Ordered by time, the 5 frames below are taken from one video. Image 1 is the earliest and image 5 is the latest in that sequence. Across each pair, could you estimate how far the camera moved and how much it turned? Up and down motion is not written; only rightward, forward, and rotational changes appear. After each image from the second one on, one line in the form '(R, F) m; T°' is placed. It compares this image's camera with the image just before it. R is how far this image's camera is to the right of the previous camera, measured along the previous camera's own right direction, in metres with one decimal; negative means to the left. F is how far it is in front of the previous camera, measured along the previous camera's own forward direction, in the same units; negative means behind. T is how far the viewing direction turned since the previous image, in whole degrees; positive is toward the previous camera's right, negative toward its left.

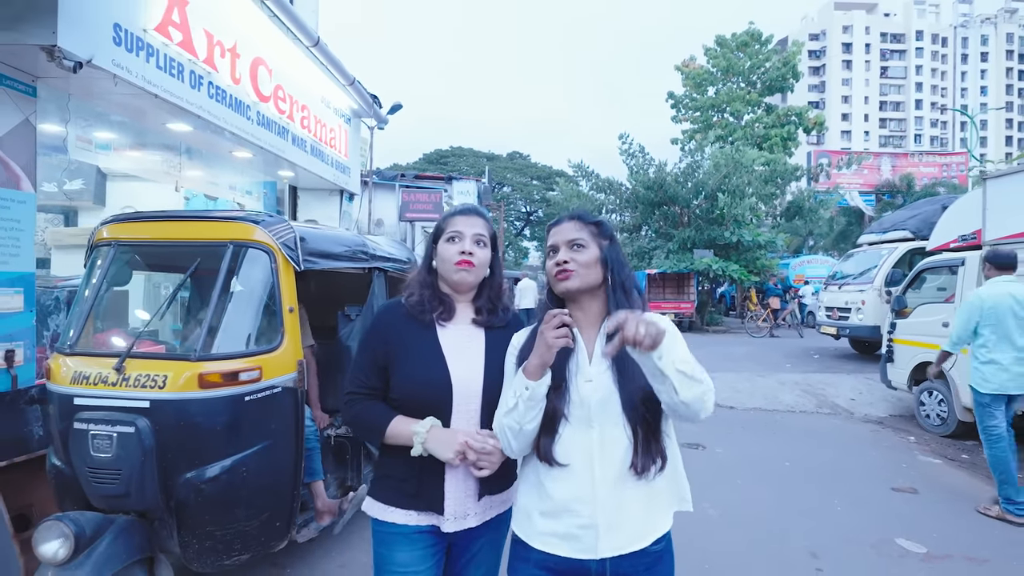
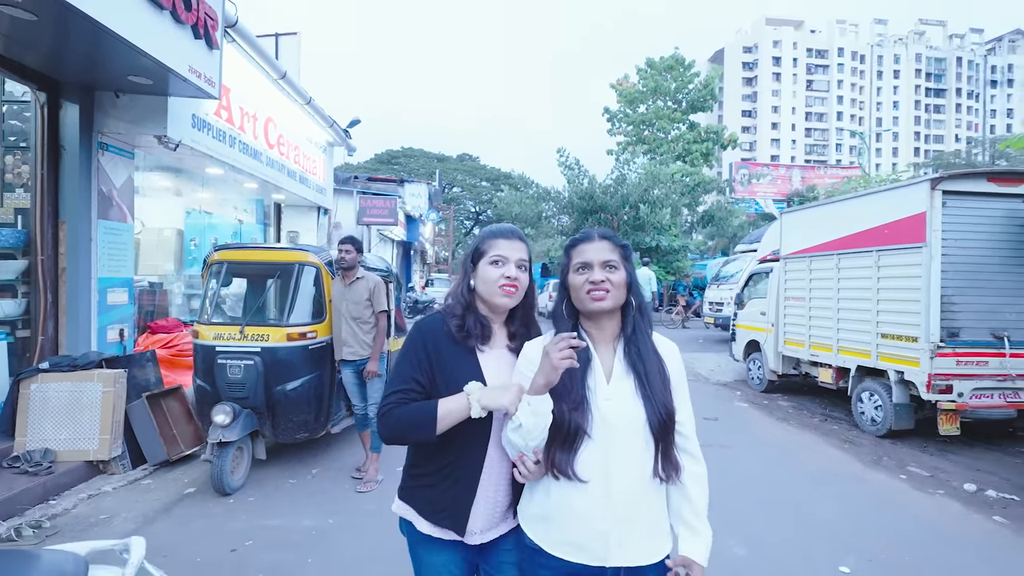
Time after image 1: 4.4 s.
(+0.1, -2.4) m; +5°
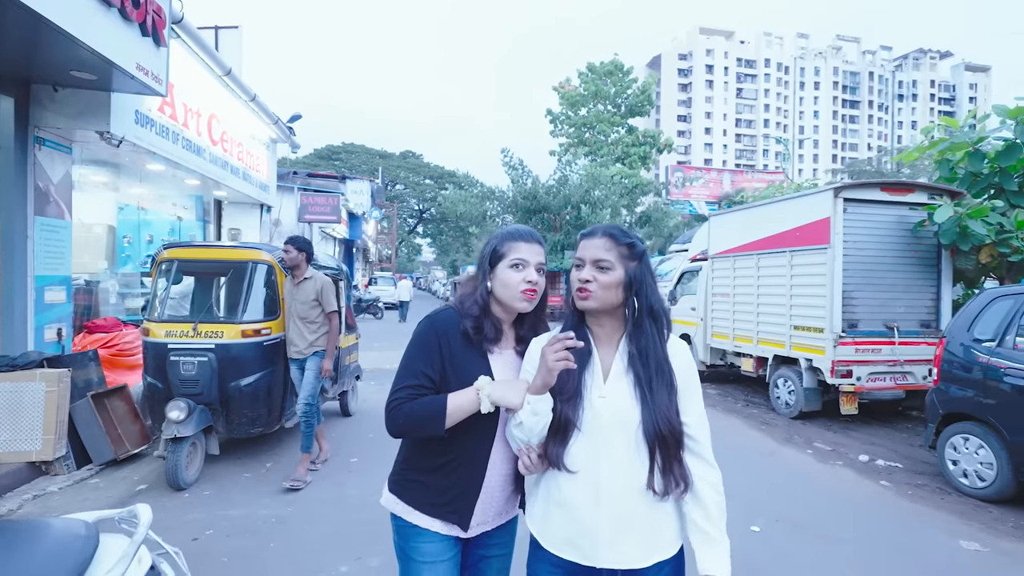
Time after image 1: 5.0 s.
(-0.1, -0.2) m; +5°
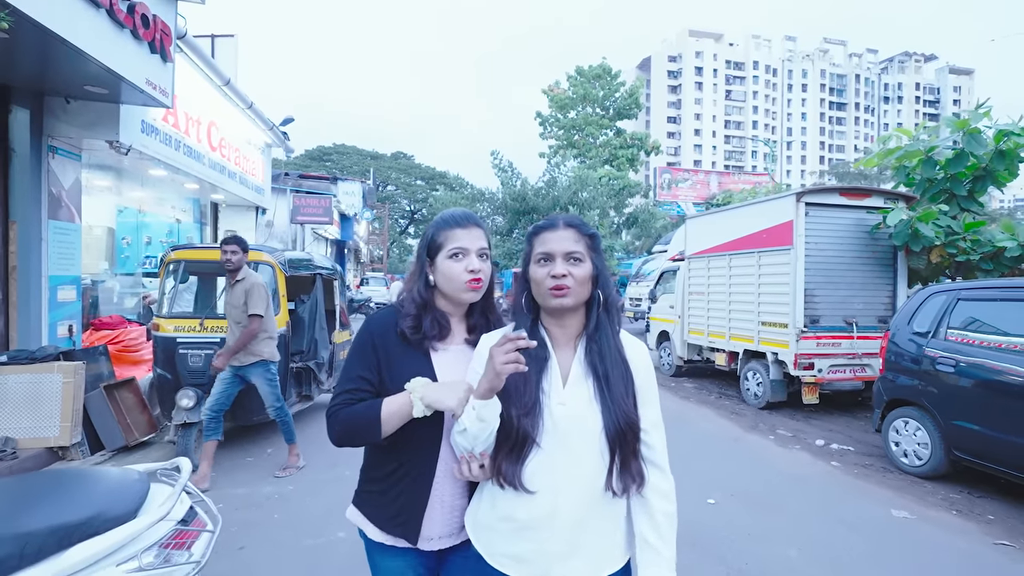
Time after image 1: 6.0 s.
(+0.1, -0.4) m; +1°
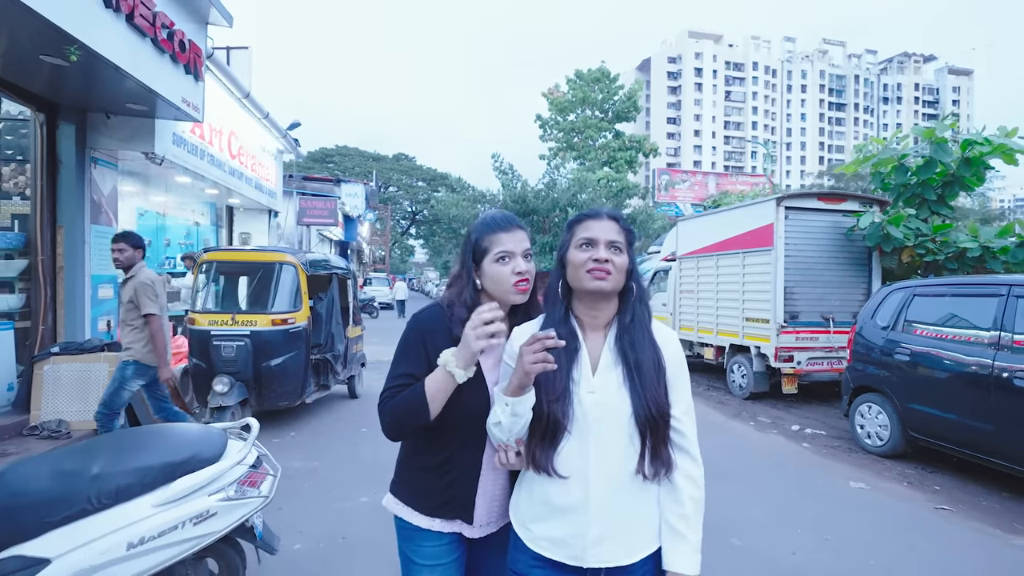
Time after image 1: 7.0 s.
(0.0, -0.6) m; 0°
